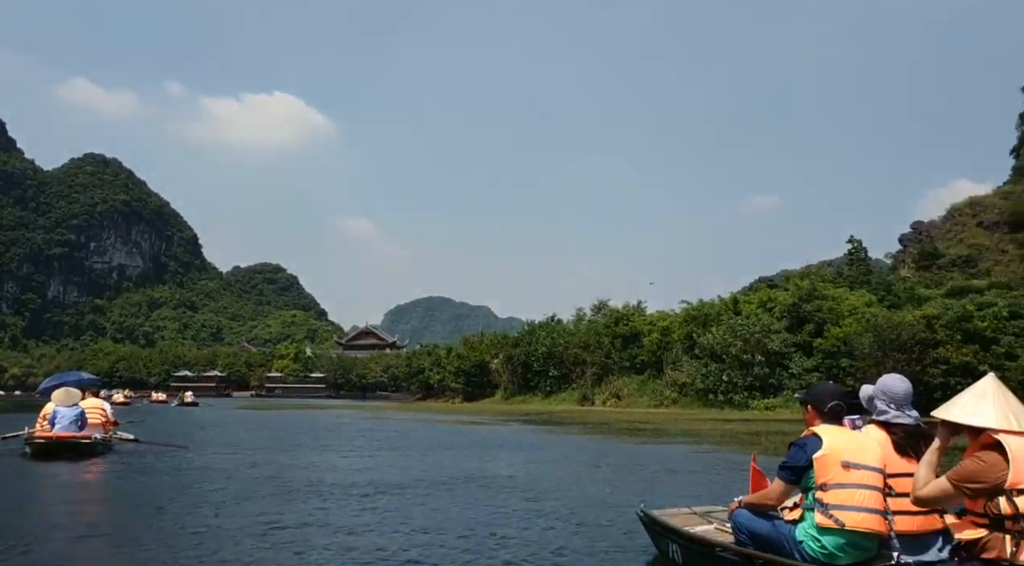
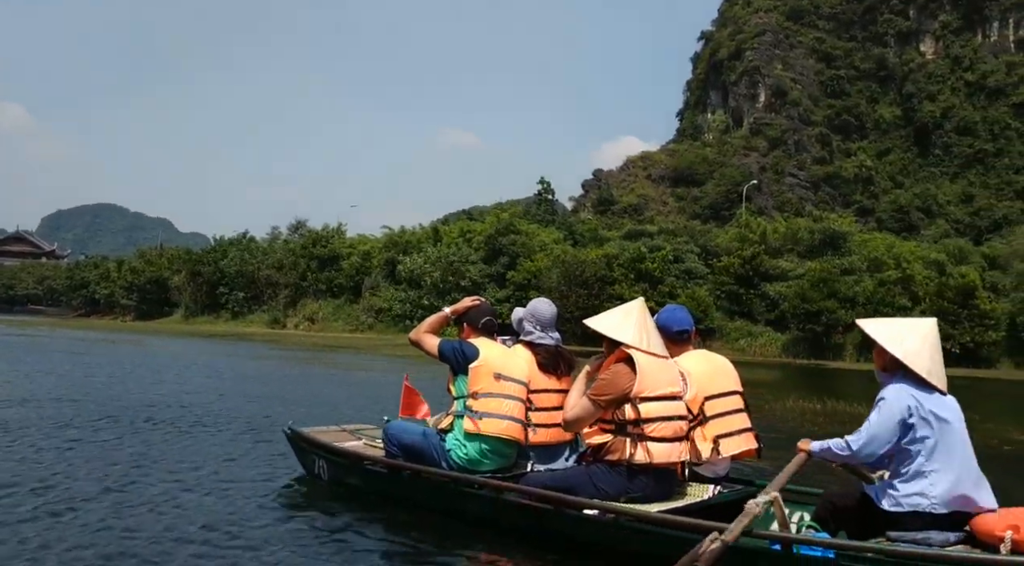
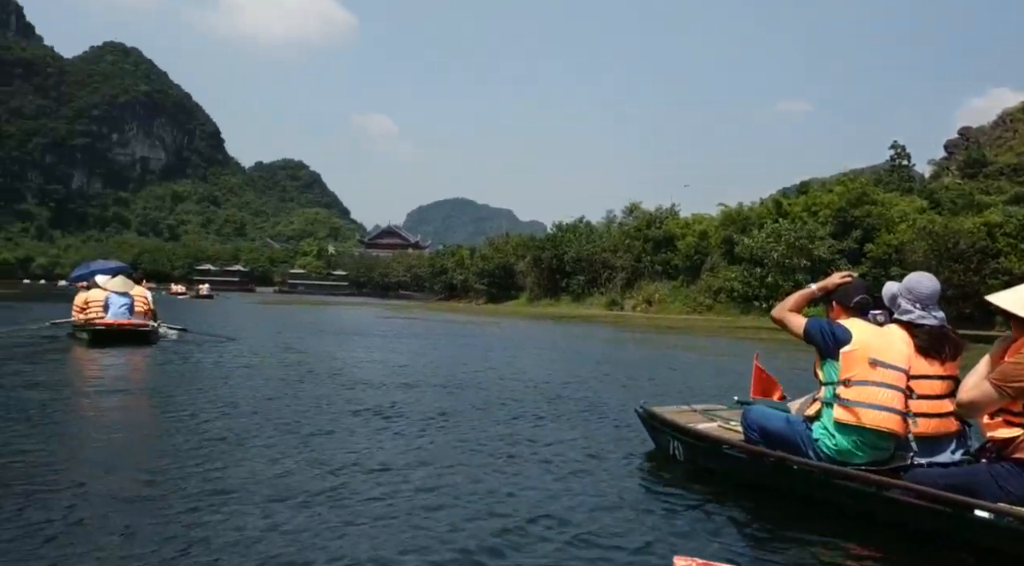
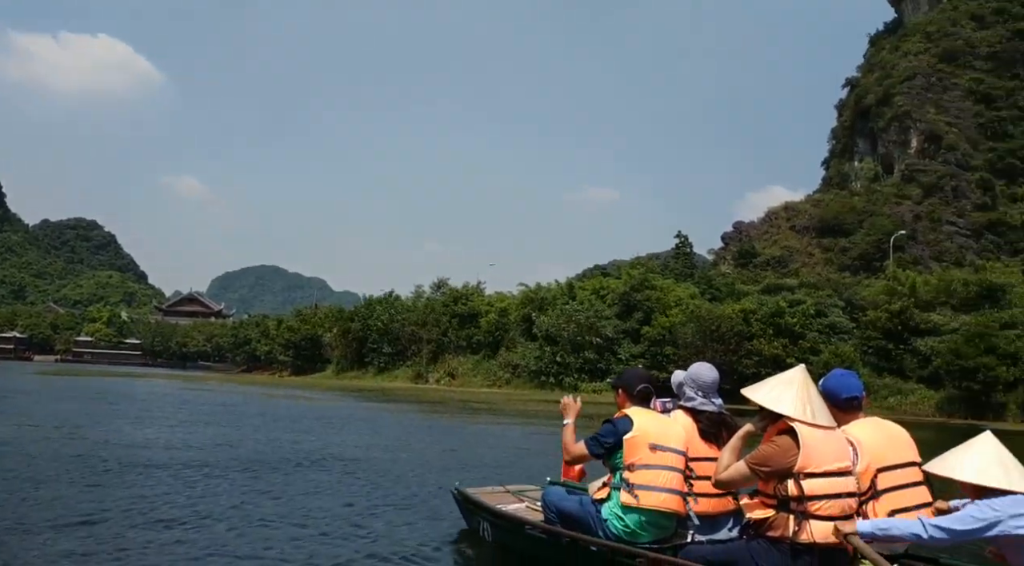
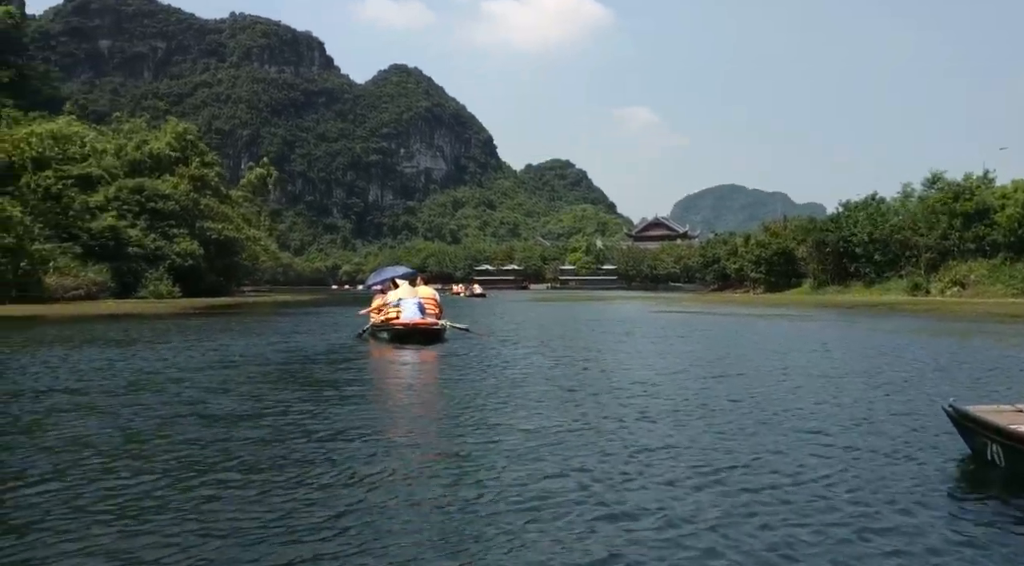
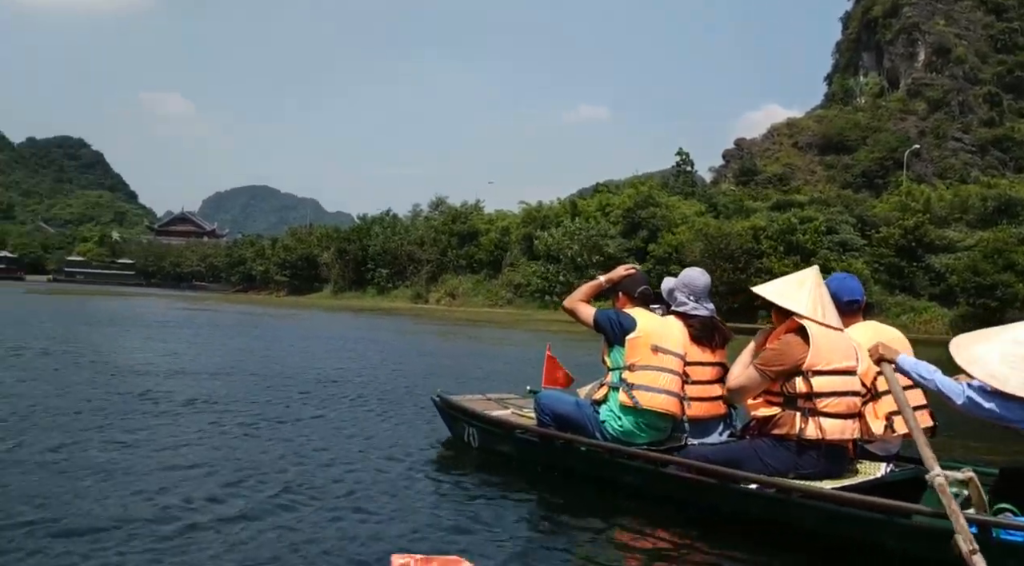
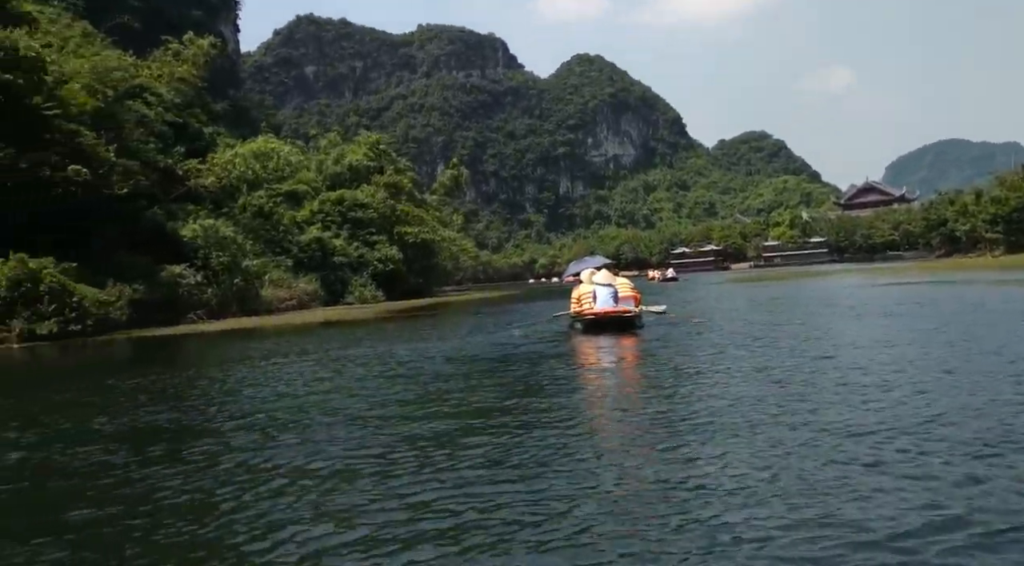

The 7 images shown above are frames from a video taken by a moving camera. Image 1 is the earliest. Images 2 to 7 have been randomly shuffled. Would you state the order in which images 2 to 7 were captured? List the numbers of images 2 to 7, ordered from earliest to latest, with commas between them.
4, 2, 6, 3, 5, 7
